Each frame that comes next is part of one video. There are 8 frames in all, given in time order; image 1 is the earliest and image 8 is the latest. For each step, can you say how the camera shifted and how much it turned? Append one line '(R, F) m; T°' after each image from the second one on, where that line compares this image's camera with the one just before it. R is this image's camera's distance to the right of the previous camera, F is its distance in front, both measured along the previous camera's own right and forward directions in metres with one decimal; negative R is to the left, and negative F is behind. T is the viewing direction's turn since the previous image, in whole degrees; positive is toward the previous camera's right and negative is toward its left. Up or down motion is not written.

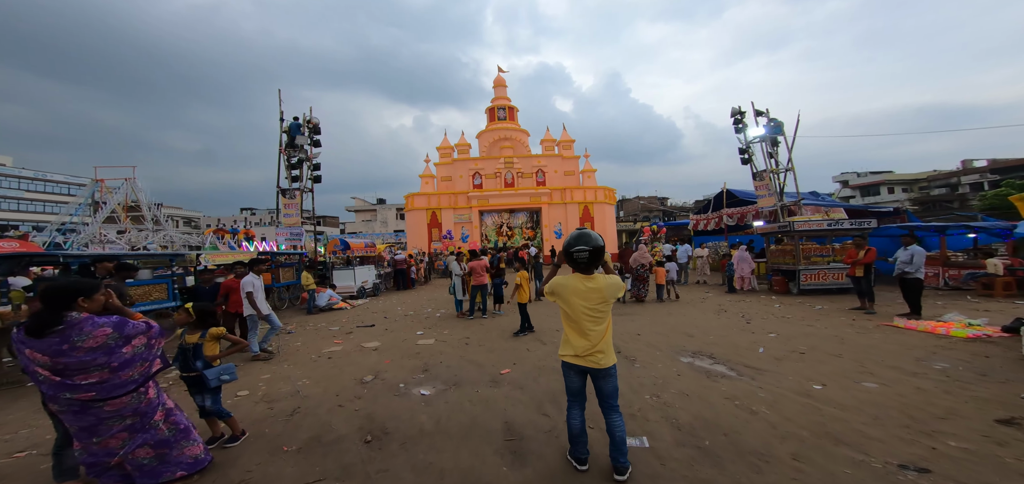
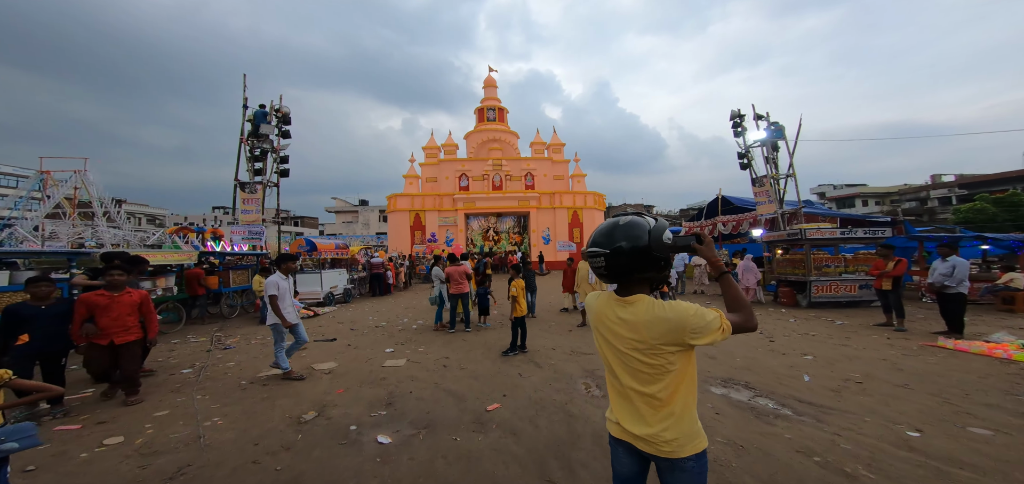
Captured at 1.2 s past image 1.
(-0.1, +1.1) m; +2°
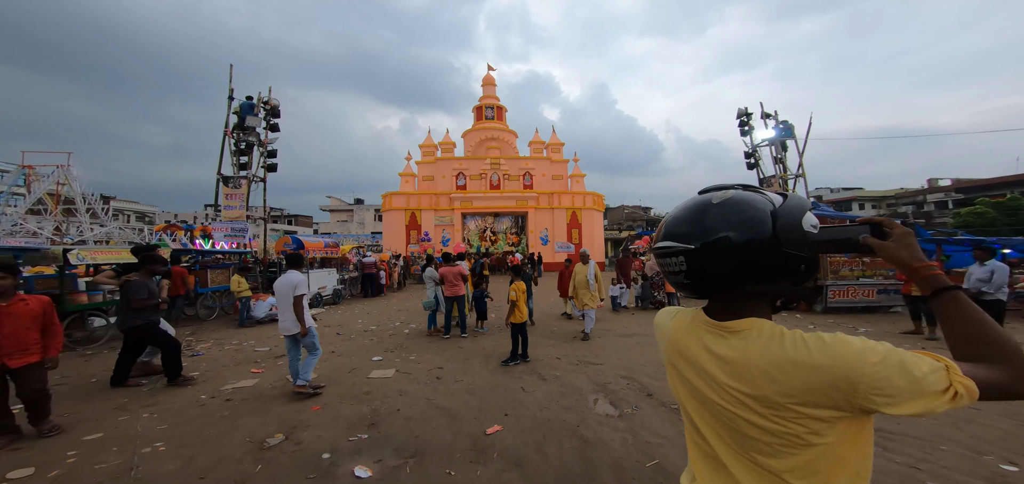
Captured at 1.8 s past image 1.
(-0.1, +0.6) m; +1°
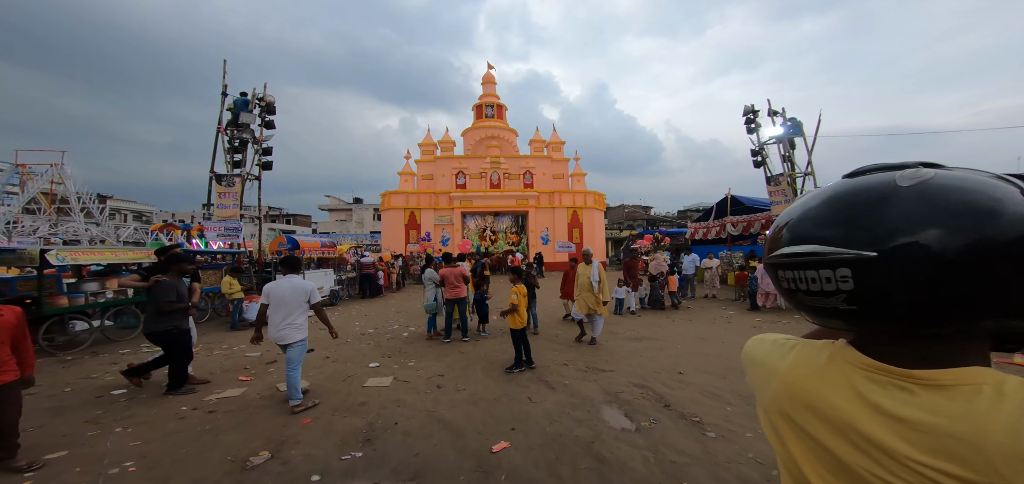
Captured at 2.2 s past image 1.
(-0.1, +0.3) m; 0°
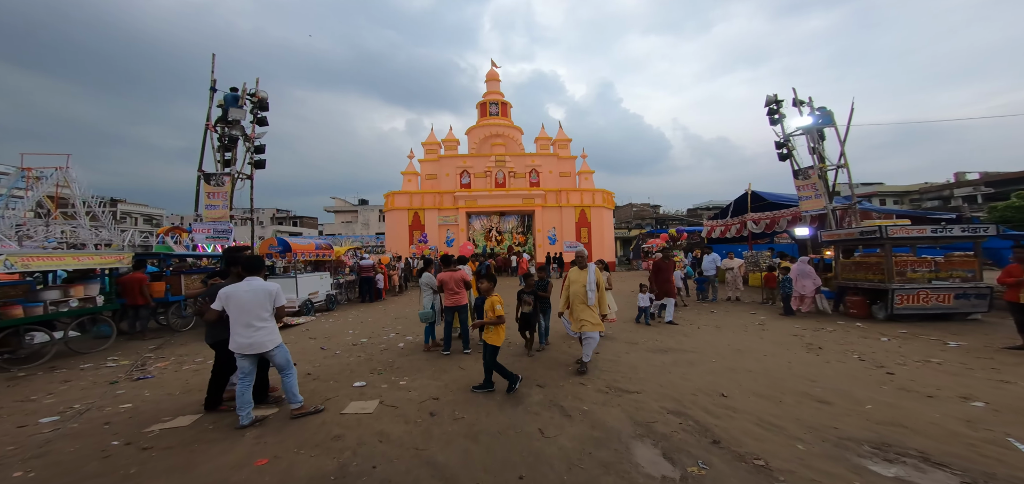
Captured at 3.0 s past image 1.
(0.0, +0.8) m; -1°
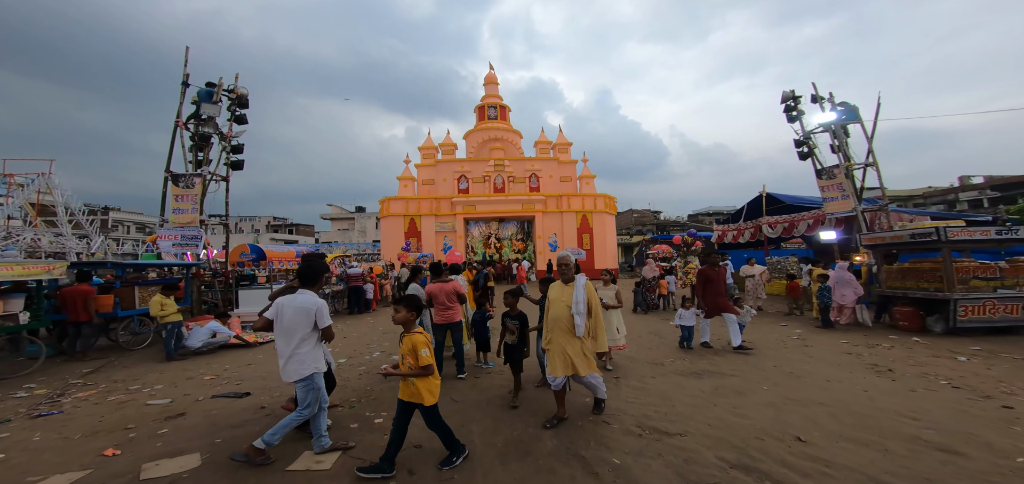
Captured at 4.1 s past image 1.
(0.0, +1.0) m; 0°
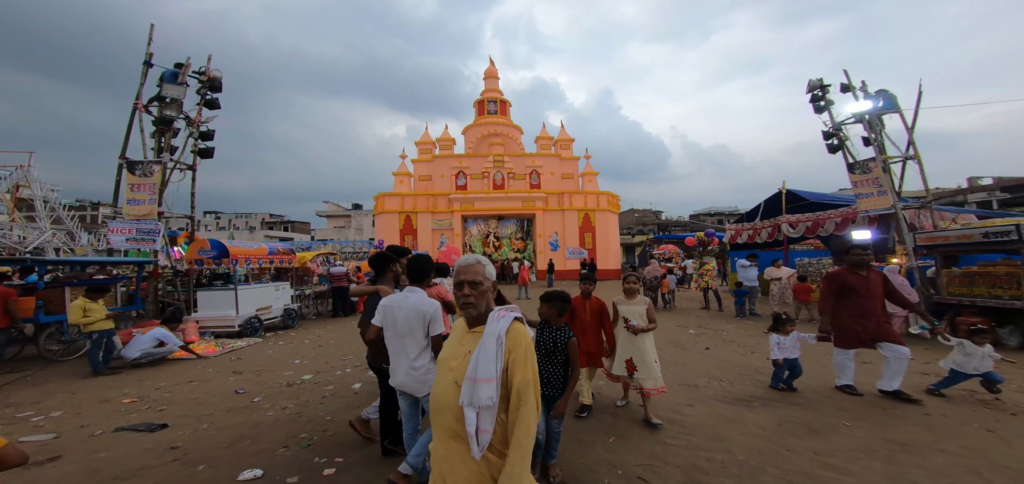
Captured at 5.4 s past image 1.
(0.0, +1.0) m; 0°
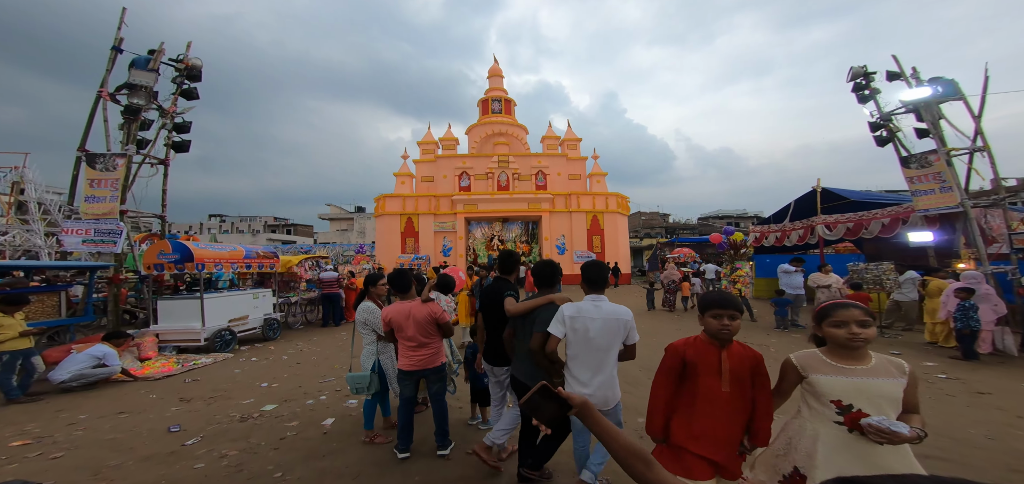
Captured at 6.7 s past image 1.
(-0.1, +1.1) m; -1°
